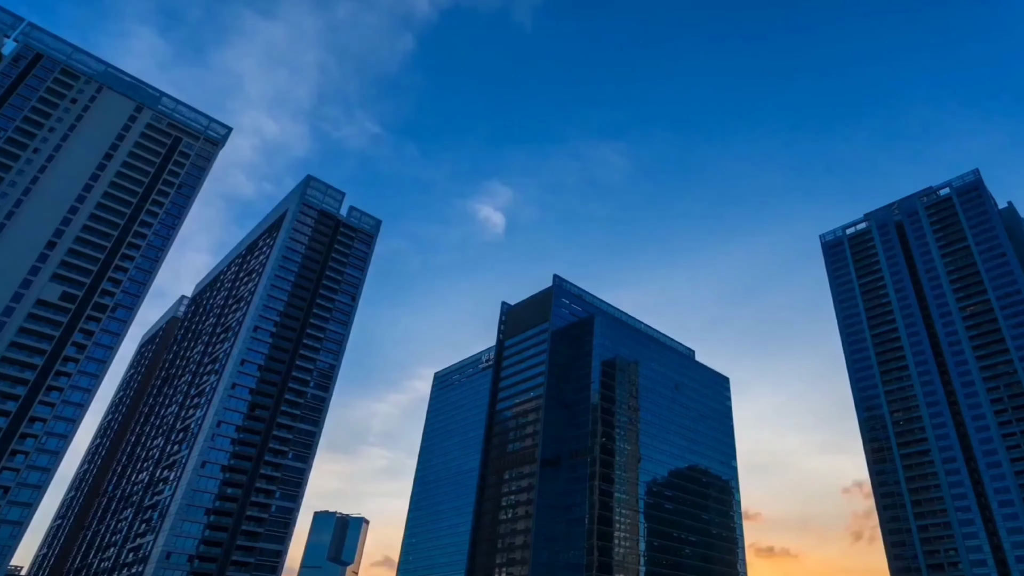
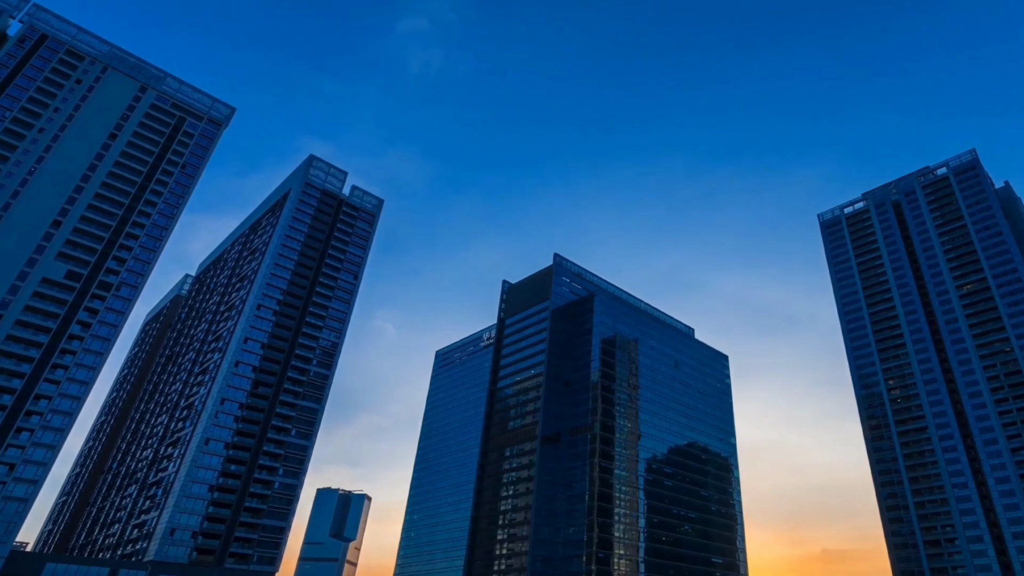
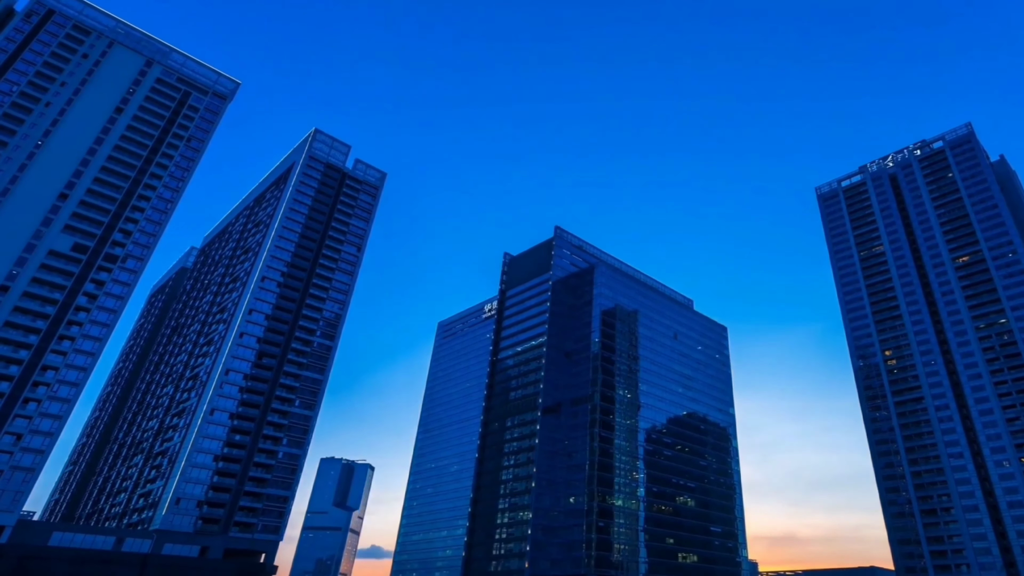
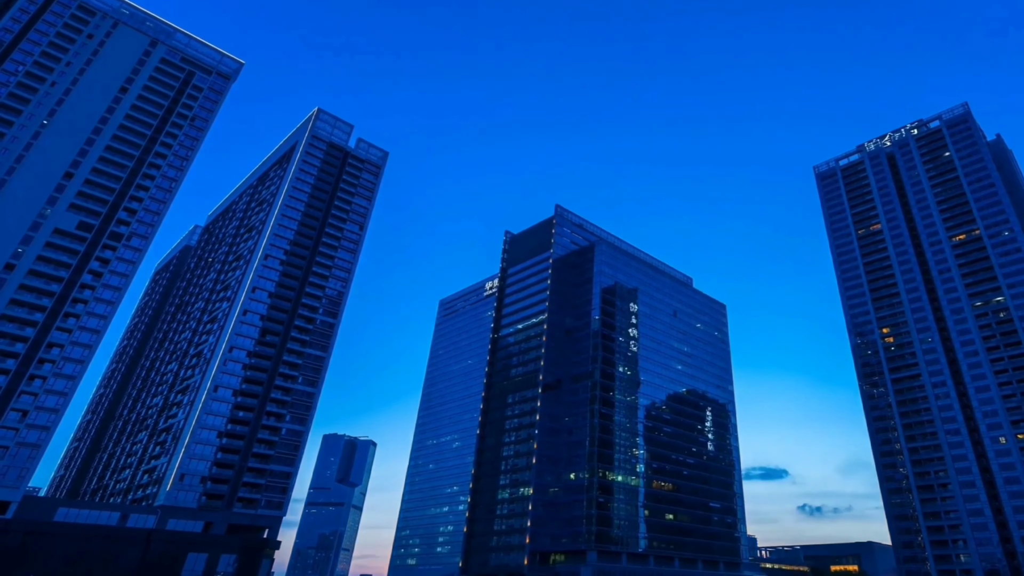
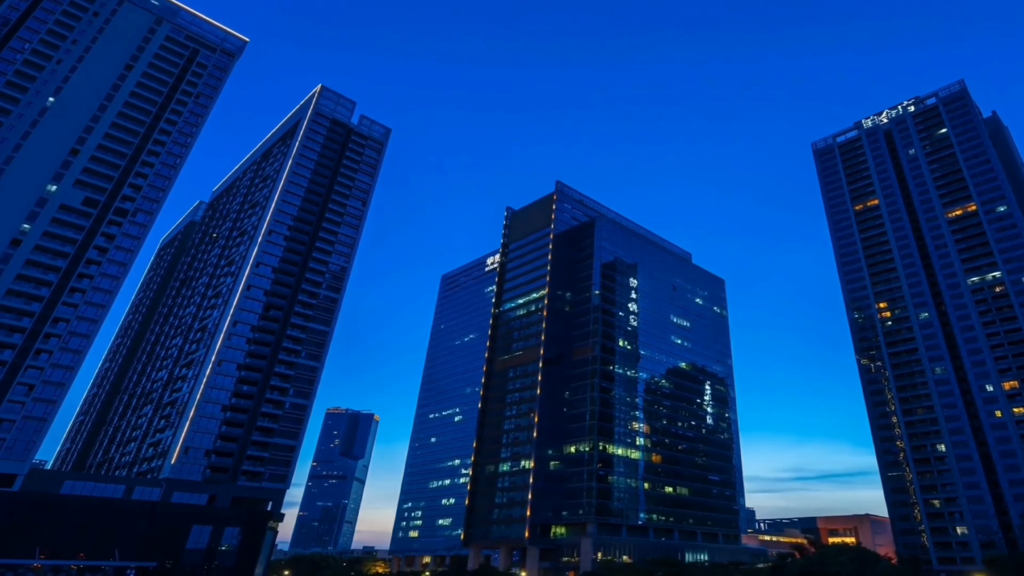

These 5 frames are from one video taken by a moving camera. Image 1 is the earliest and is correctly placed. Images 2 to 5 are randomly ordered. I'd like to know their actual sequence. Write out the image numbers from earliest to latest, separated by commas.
2, 3, 4, 5
